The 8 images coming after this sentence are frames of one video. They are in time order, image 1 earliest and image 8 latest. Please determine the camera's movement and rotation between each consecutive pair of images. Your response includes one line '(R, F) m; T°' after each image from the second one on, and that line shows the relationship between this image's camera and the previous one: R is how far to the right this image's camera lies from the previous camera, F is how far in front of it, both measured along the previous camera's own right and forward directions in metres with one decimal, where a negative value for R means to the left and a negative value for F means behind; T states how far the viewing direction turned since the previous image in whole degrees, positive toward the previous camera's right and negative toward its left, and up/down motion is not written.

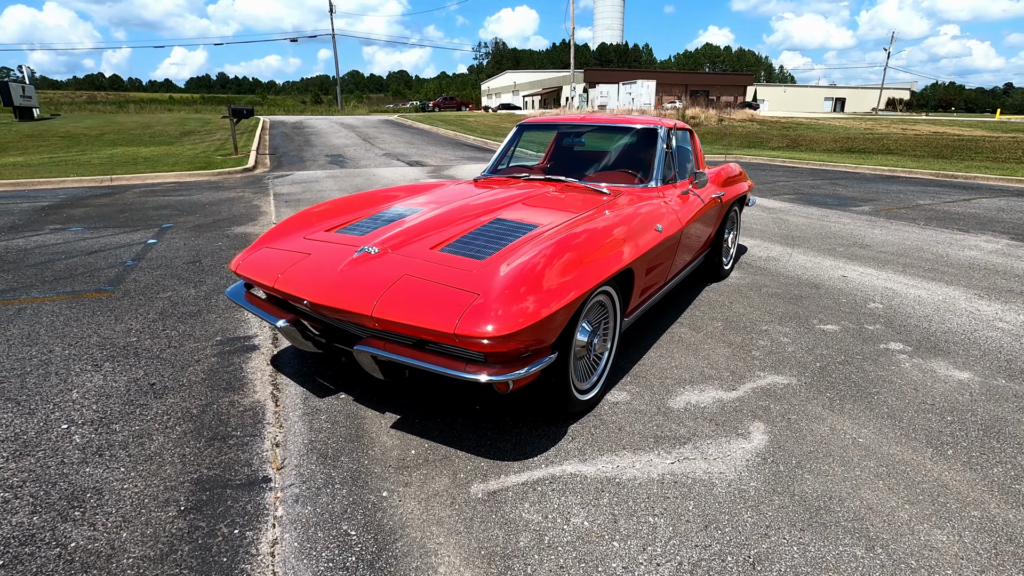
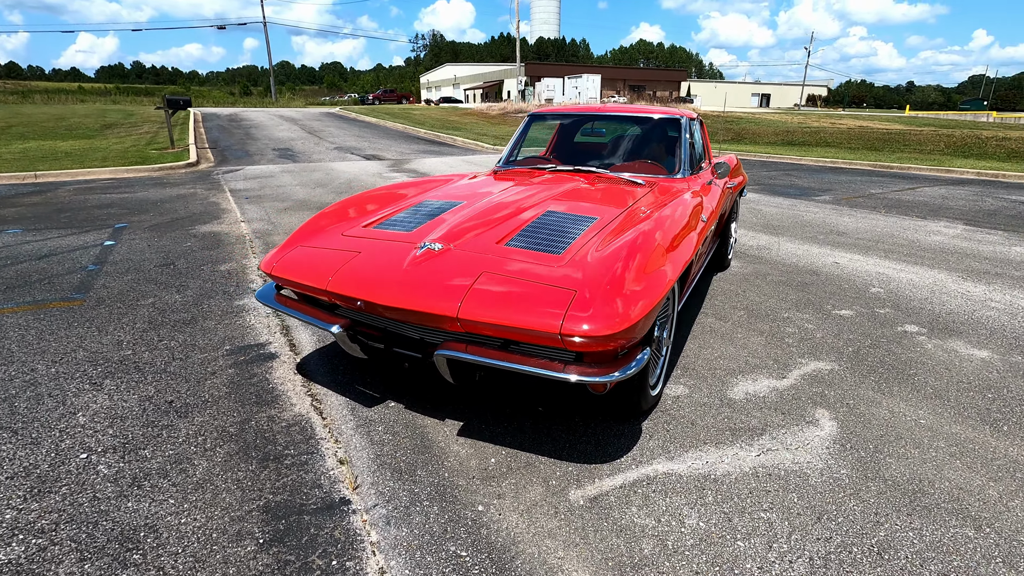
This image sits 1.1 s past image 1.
(-0.6, +0.2) m; +6°
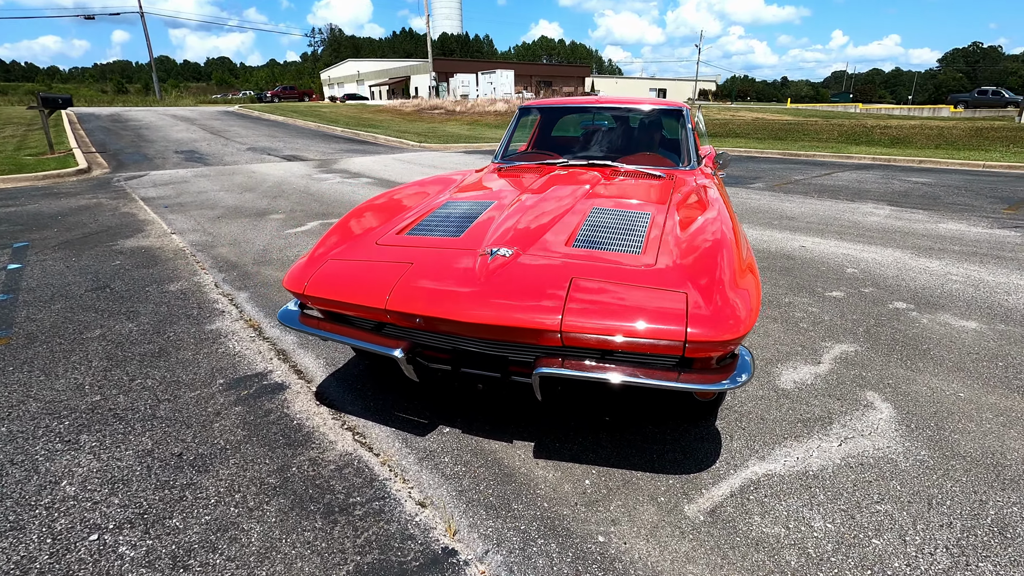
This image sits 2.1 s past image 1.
(-0.6, +0.3) m; +9°
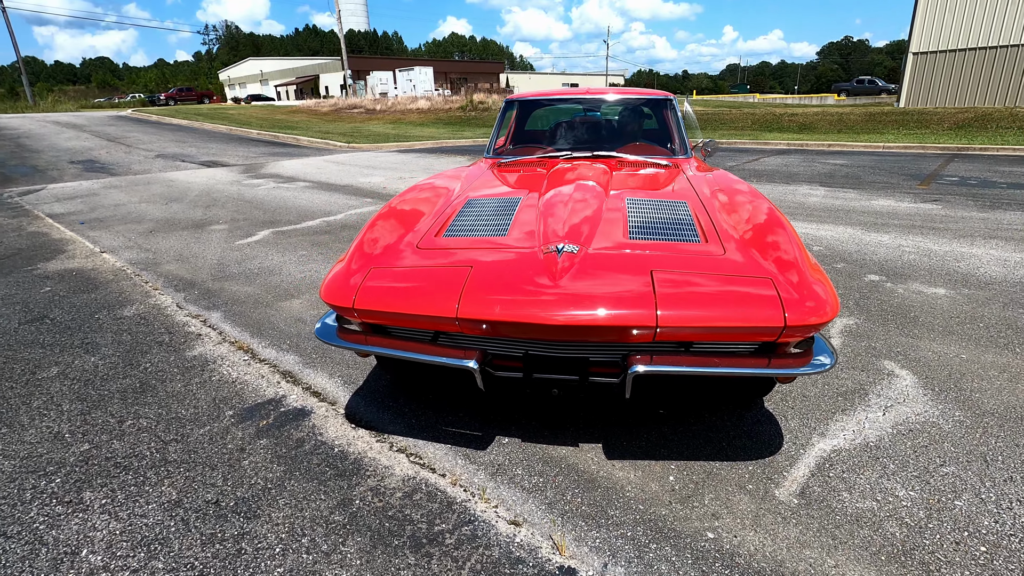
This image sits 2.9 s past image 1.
(-0.5, +0.1) m; +8°
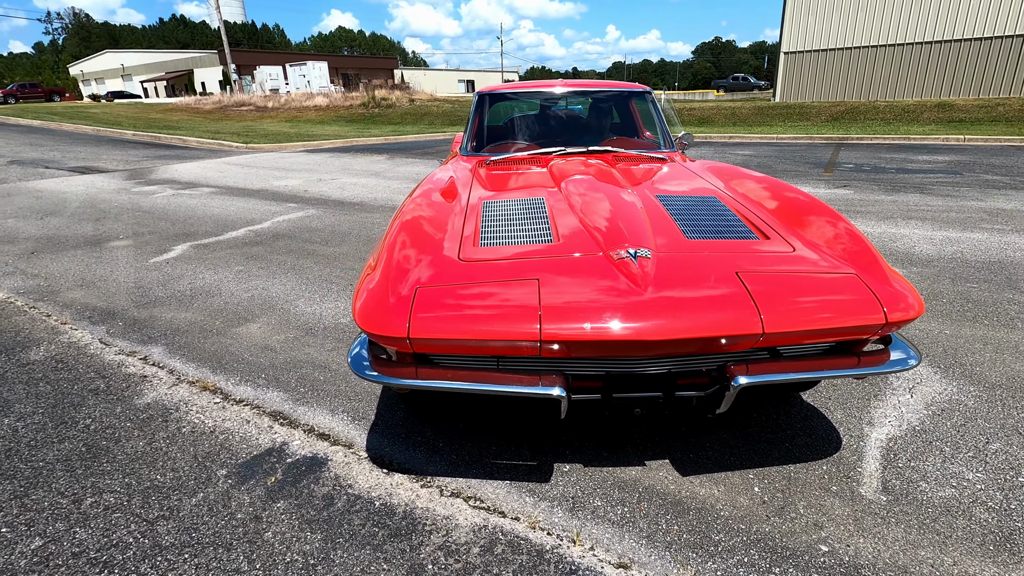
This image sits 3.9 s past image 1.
(-0.5, +0.3) m; +10°
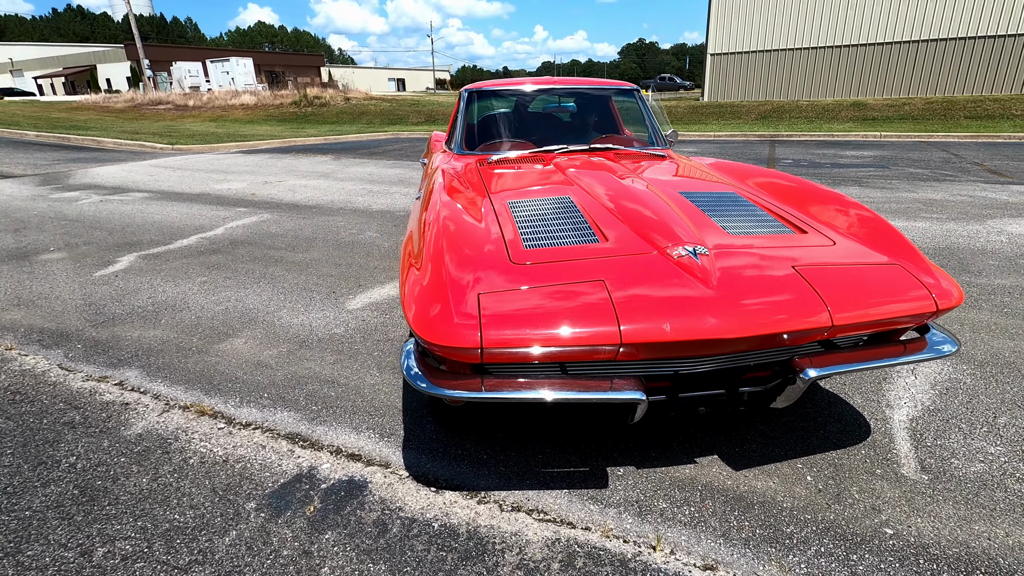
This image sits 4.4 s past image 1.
(-0.4, +0.1) m; +7°
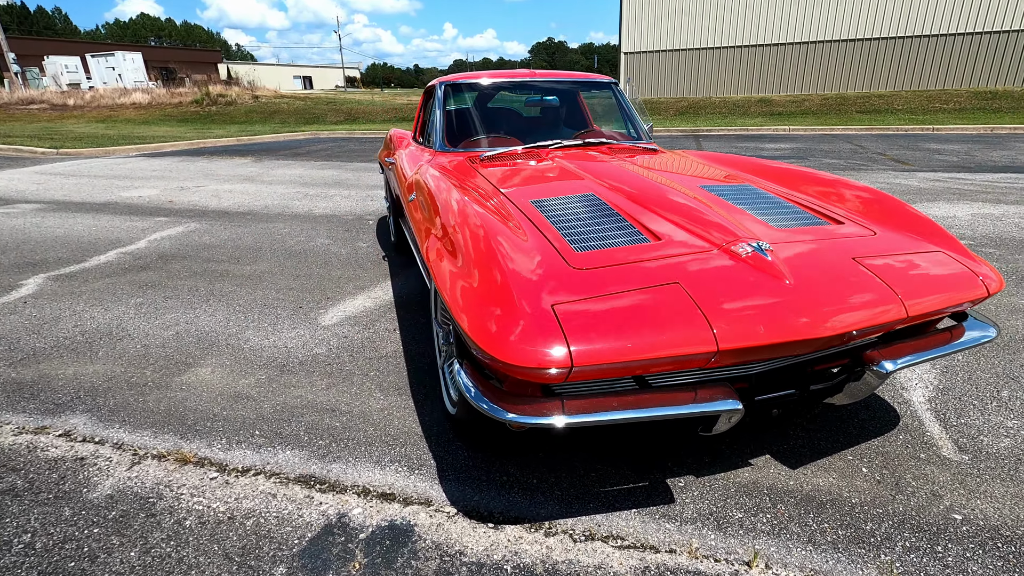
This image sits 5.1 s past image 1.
(-0.4, +0.2) m; +8°
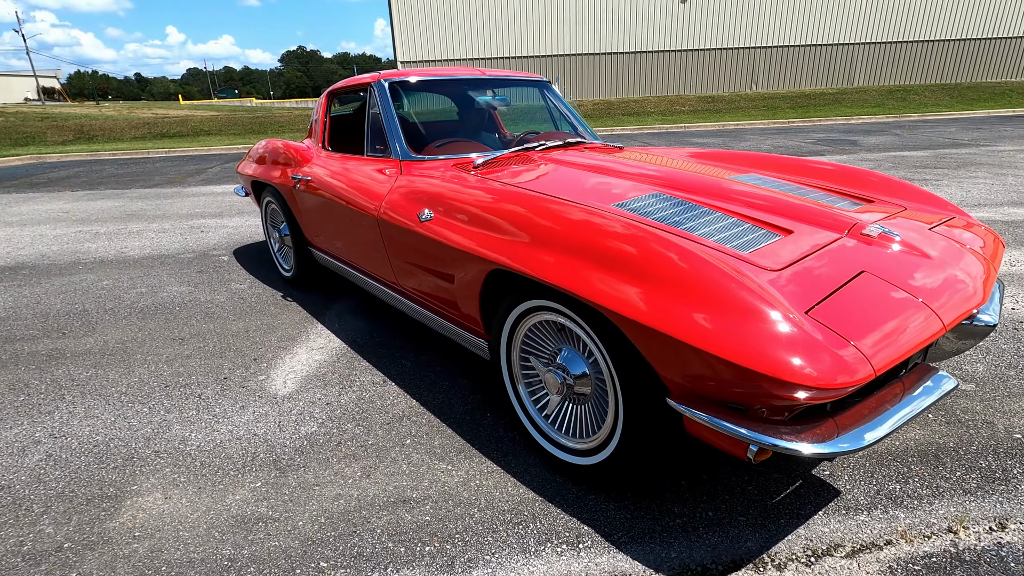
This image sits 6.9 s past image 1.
(-1.0, +0.5) m; +22°
